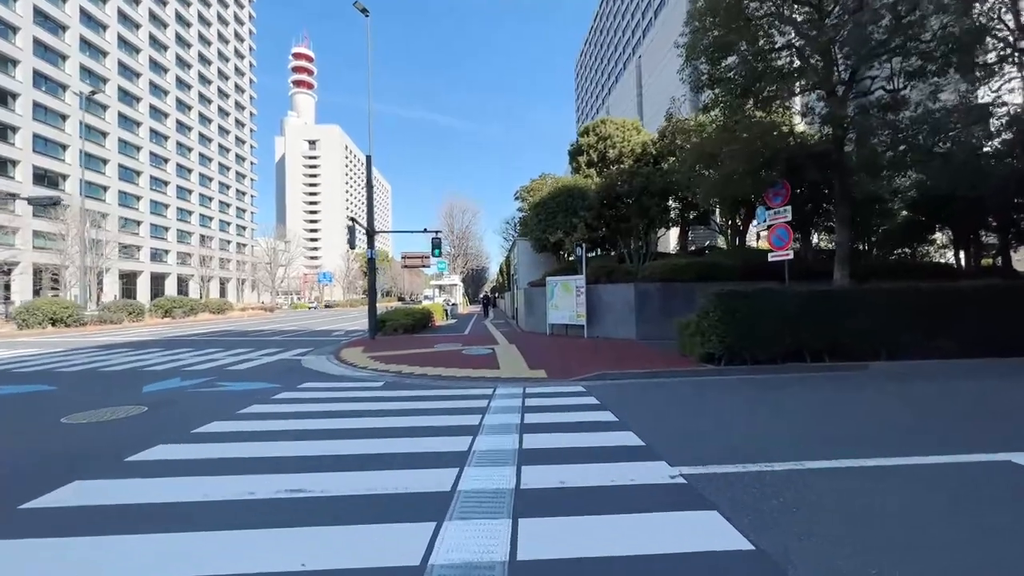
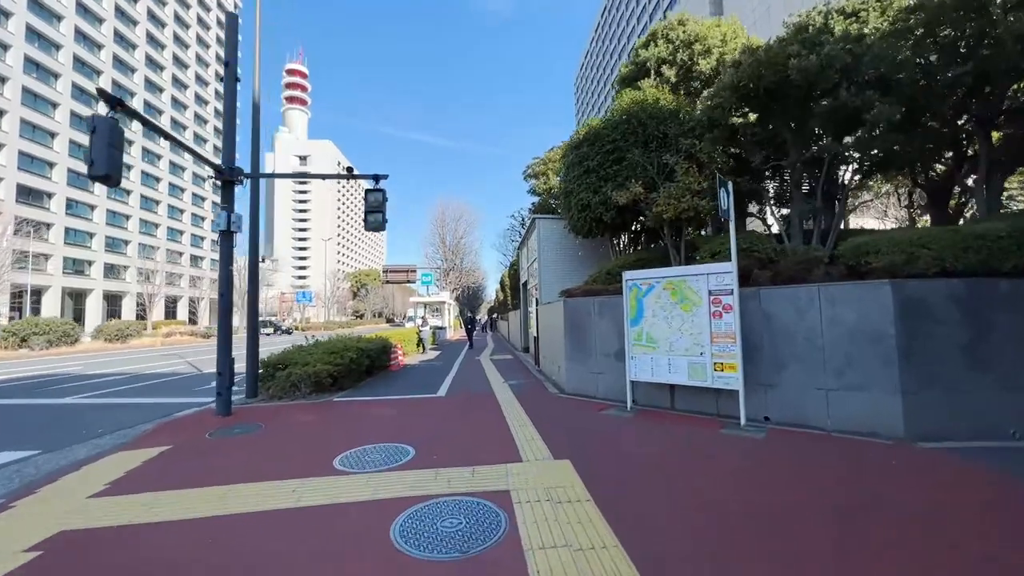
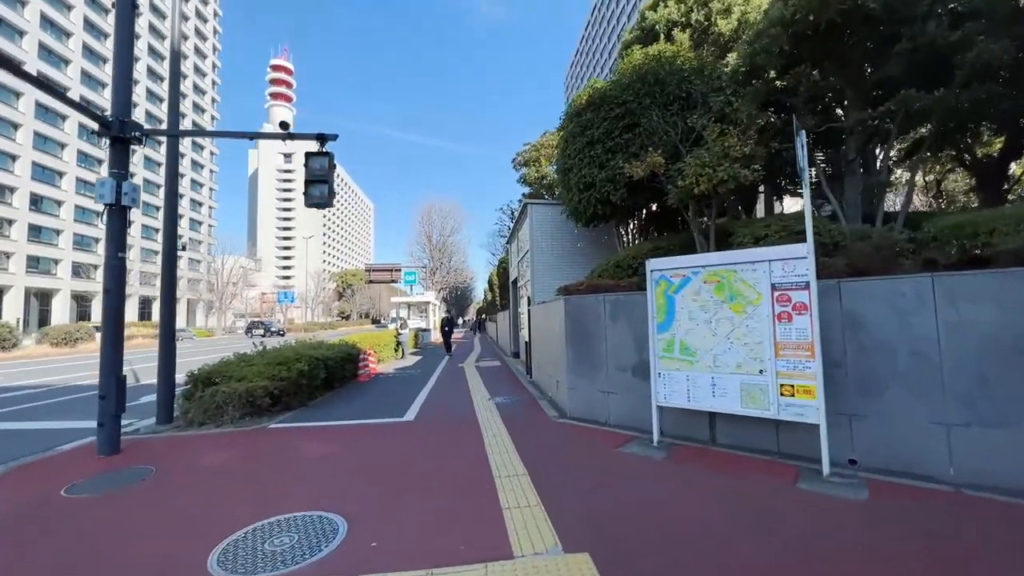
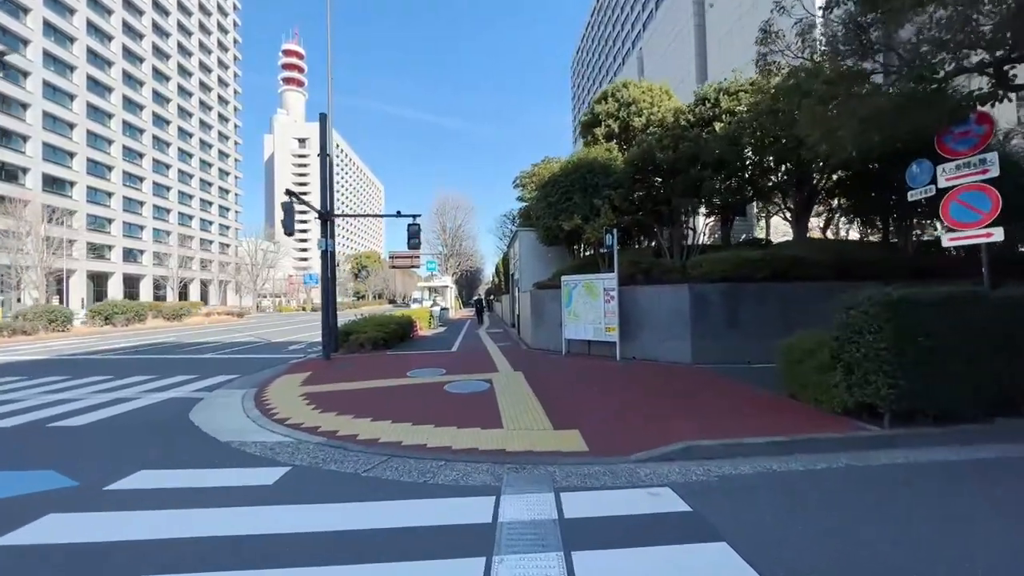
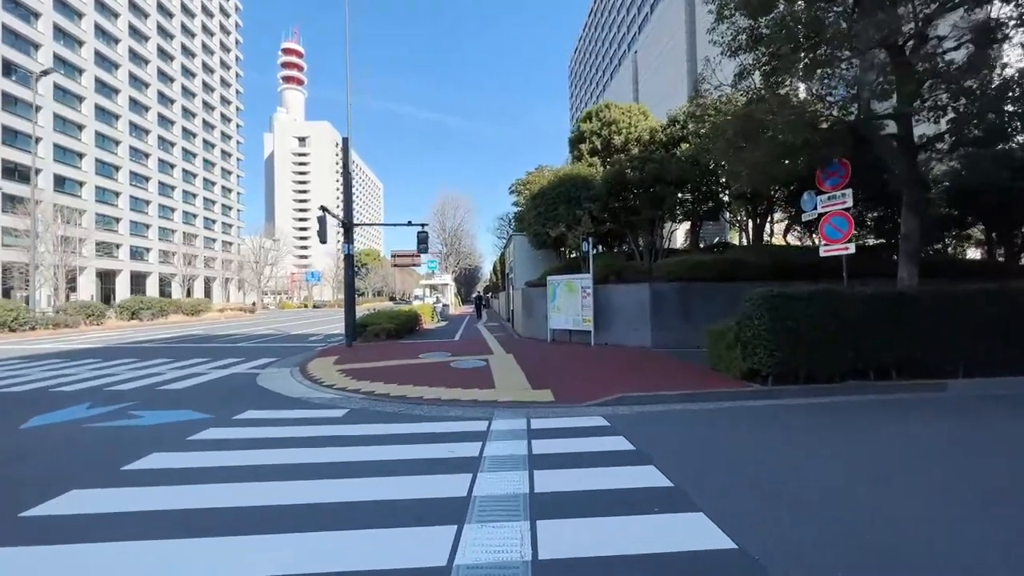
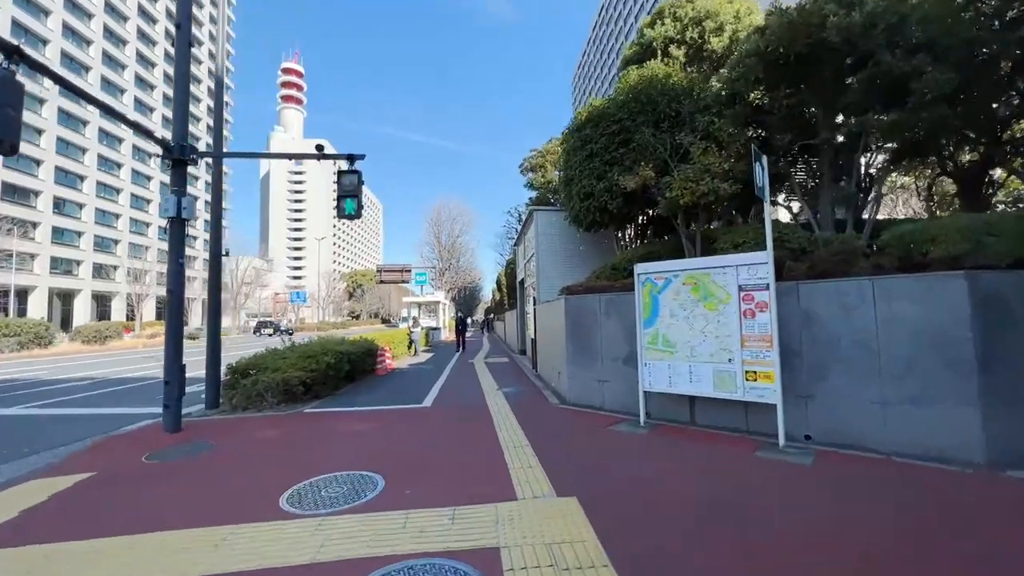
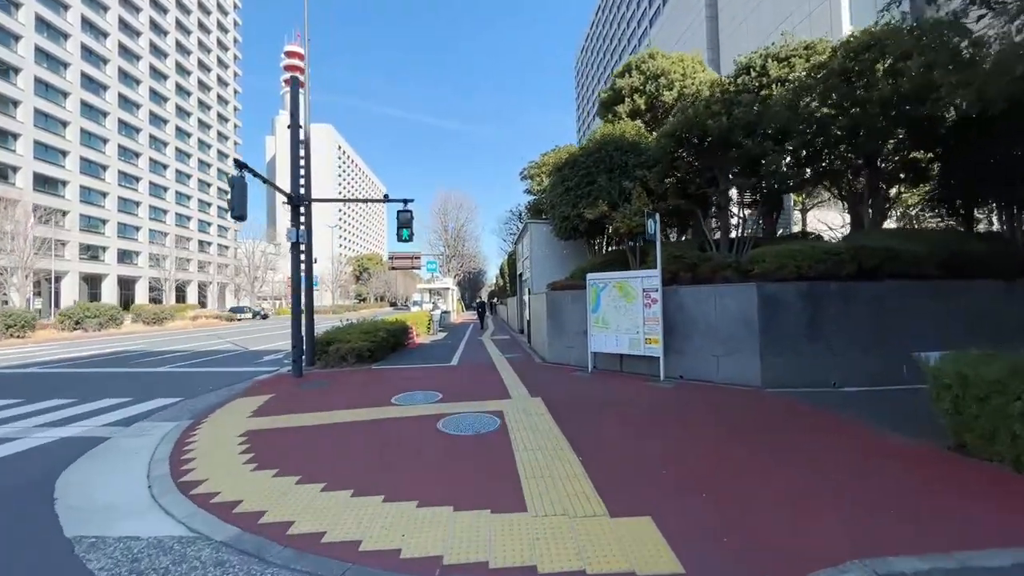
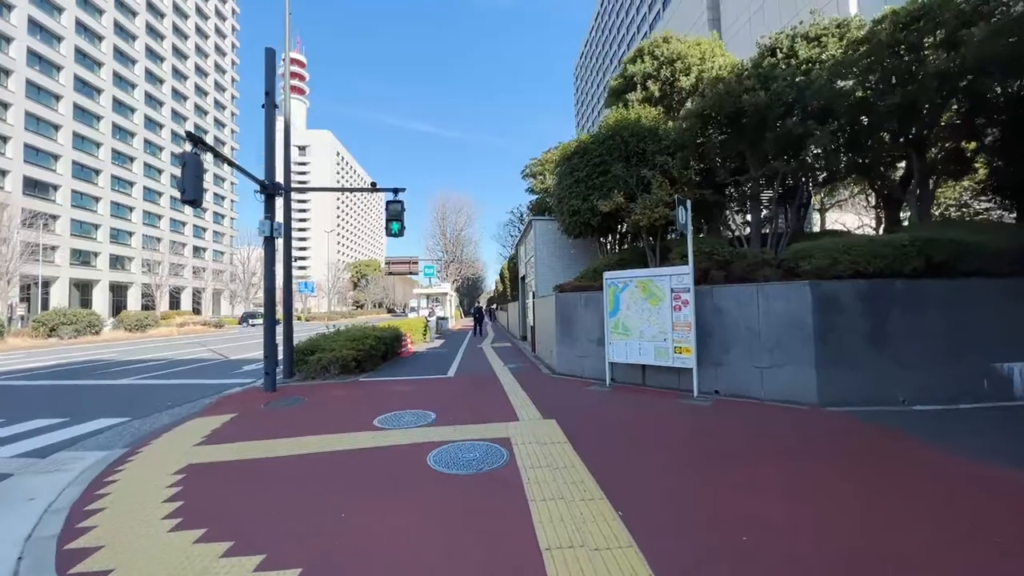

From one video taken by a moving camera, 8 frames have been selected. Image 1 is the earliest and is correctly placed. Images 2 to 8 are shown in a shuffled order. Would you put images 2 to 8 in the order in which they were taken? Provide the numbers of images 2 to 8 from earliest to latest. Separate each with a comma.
5, 4, 7, 8, 2, 6, 3
